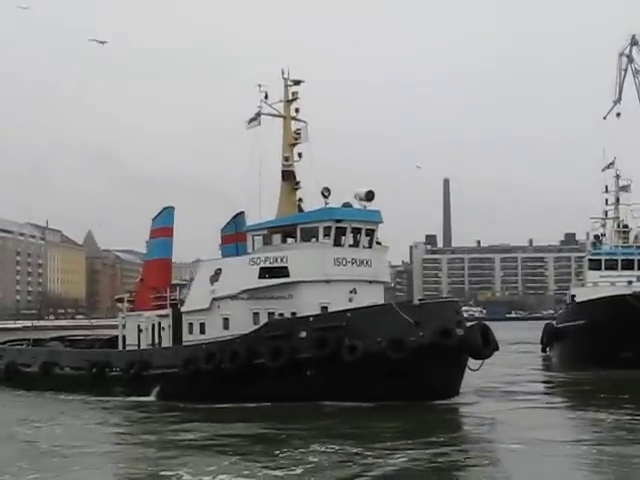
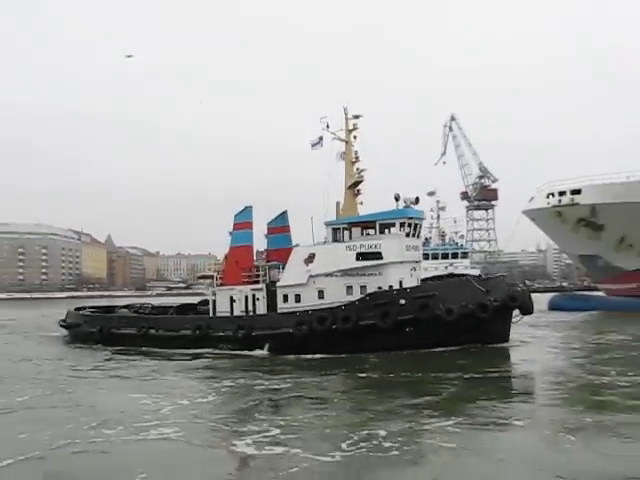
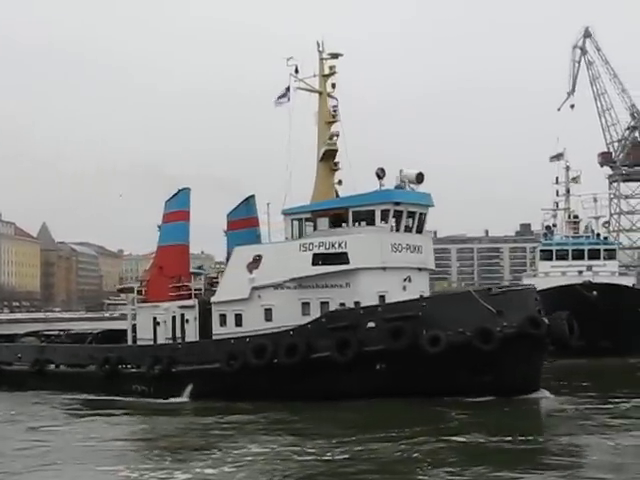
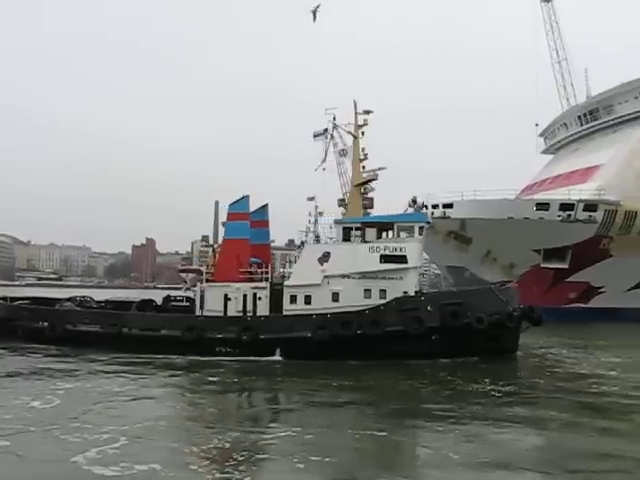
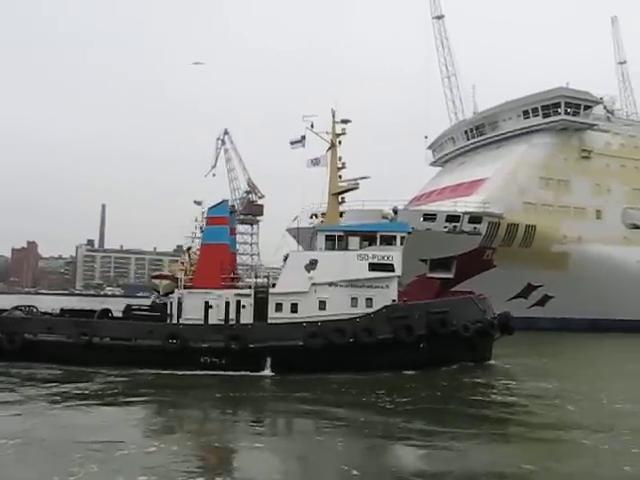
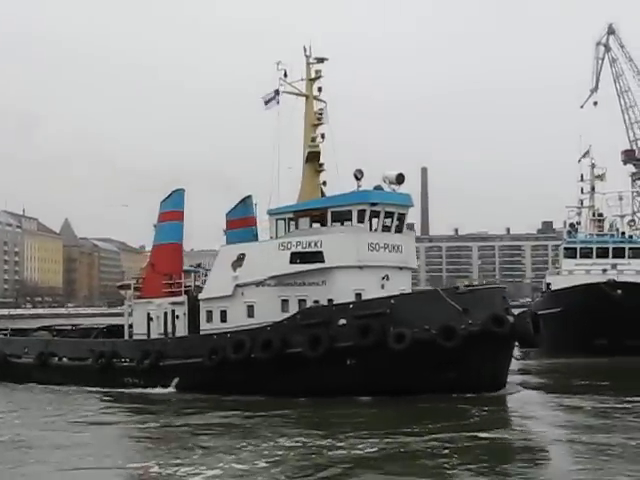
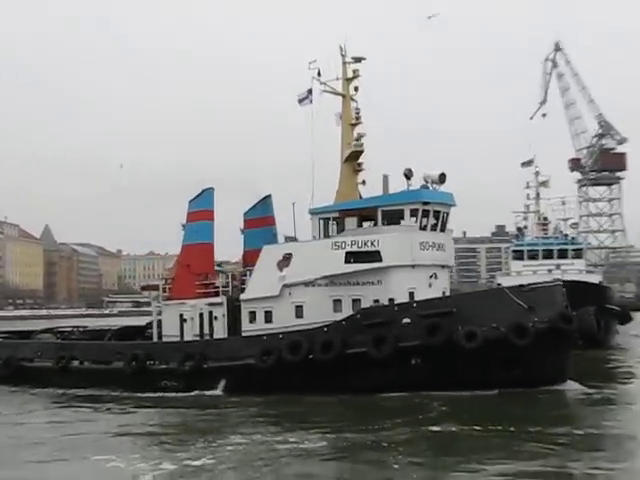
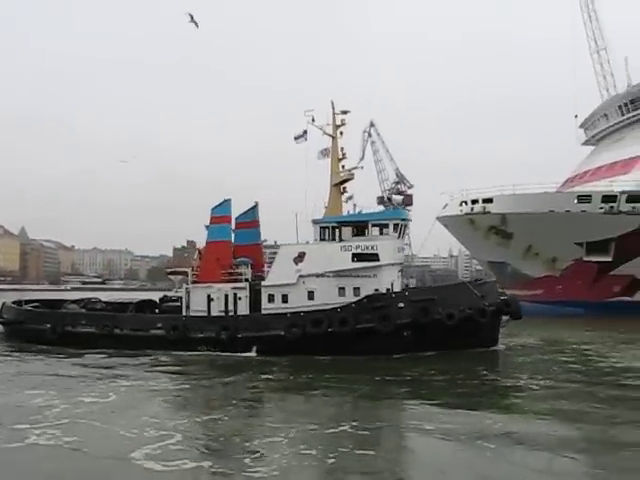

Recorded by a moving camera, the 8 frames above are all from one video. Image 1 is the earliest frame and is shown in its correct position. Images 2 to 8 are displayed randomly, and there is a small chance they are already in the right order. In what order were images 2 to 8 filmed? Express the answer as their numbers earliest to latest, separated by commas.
6, 3, 7, 2, 8, 4, 5
